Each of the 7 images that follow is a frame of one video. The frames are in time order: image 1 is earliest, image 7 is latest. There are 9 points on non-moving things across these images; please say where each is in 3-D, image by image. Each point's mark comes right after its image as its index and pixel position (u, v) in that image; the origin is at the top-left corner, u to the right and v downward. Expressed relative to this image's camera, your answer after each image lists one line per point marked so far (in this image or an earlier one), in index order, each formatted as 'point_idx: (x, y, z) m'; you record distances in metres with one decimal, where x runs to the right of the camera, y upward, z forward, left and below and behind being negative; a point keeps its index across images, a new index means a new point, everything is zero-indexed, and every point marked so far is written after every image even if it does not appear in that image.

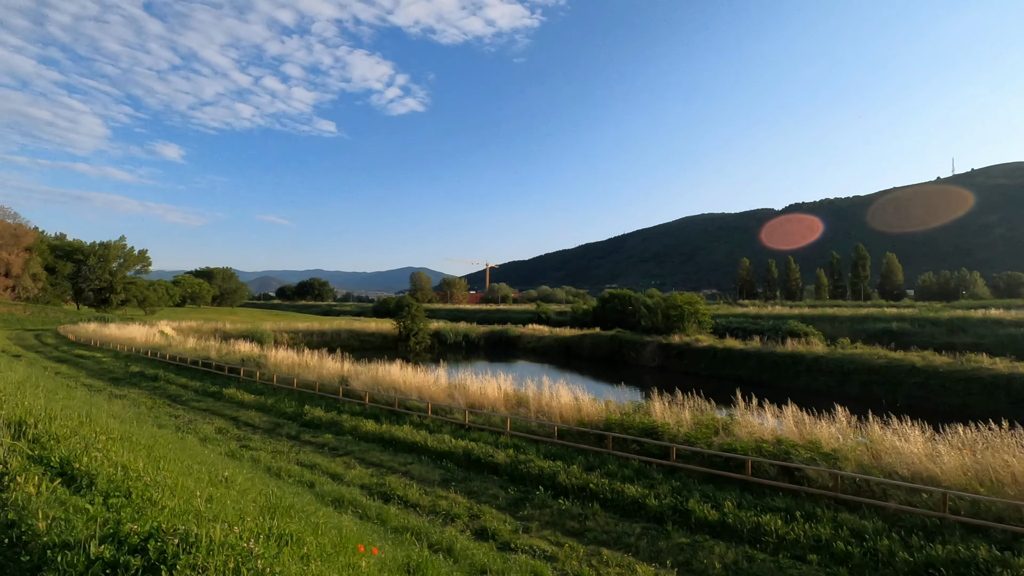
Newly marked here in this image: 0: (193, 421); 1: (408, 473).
0: (-8.6, -3.6, +13.4) m
1: (-2.0, -3.6, +9.7) m
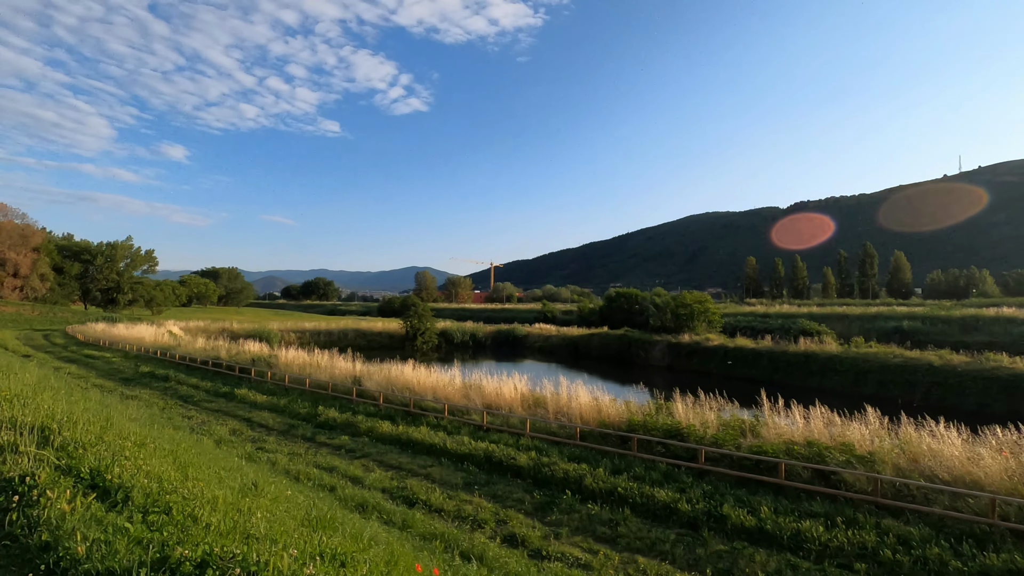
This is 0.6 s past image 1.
0: (-8.1, -3.5, +13.2) m
1: (-1.6, -3.6, +9.5) m
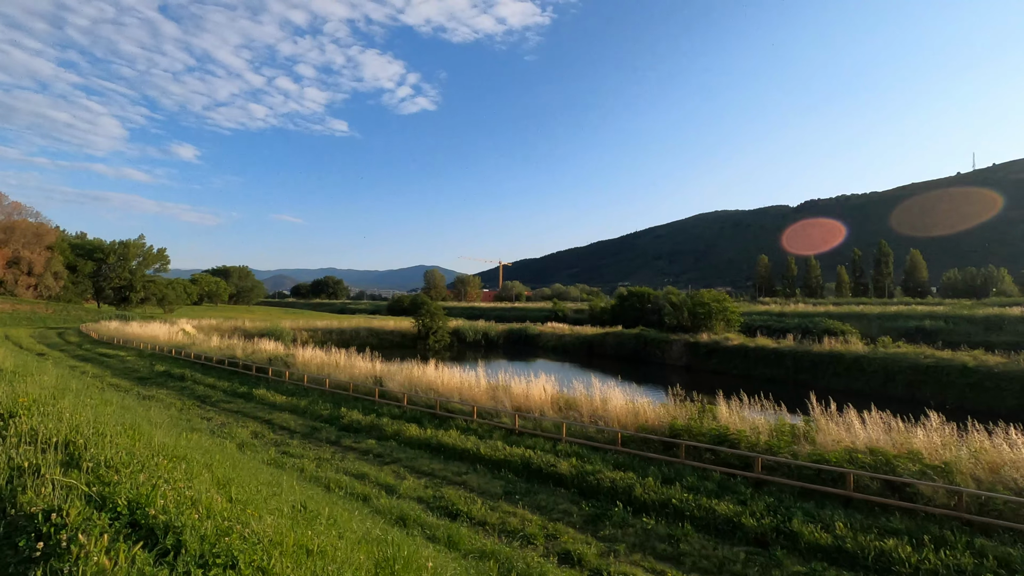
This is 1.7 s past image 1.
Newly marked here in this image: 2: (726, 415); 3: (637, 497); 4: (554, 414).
0: (-7.3, -3.5, +12.8) m
1: (-0.8, -3.5, +8.9) m
2: (+4.7, -2.8, +11.0) m
3: (+2.0, -3.4, +8.1) m
4: (+1.1, -3.2, +12.7) m
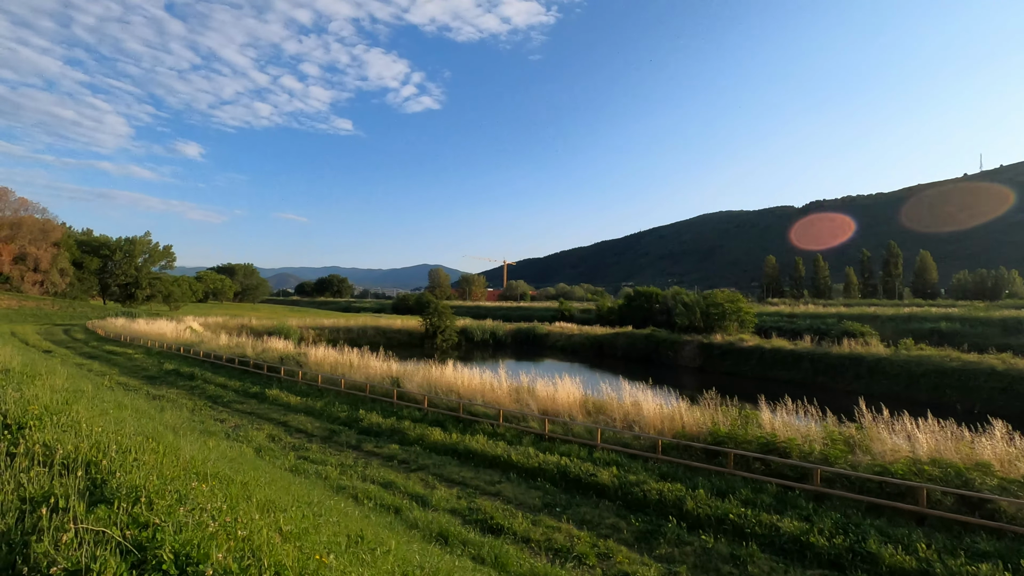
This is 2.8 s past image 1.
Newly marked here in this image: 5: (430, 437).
0: (-6.6, -3.4, +12.2) m
1: (-0.2, -3.4, +8.3) m
2: (+5.4, -2.8, +10.3) m
3: (+2.7, -3.3, +7.4) m
4: (+1.7, -3.1, +12.1) m
5: (-1.8, -3.3, +11.1) m
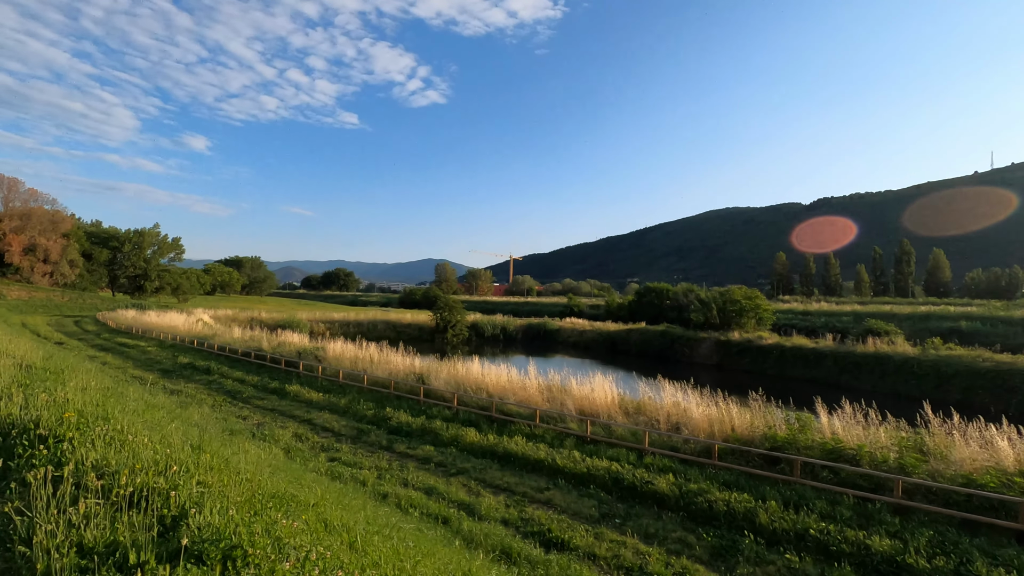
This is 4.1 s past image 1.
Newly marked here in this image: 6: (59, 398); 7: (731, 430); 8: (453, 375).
0: (-5.8, -3.2, +11.7) m
1: (+0.6, -3.3, +7.7) m
2: (+6.2, -2.7, +9.7) m
3: (+3.5, -3.2, +6.8) m
4: (+2.6, -3.0, +11.5) m
5: (-1.0, -3.1, +10.5) m
6: (-4.8, -1.1, +5.3) m
7: (+4.5, -2.9, +10.2) m
8: (-1.8, -2.6, +15.2) m
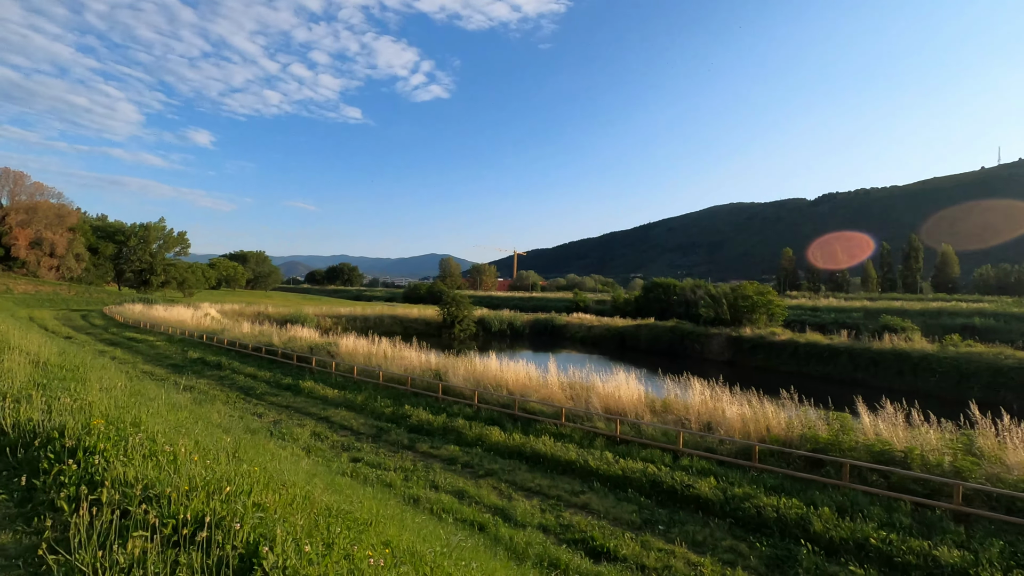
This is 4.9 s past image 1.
0: (-5.2, -3.0, +11.3) m
1: (+1.1, -3.2, +7.3) m
2: (+6.8, -2.6, +9.3) m
3: (+4.0, -3.1, +6.4) m
4: (+3.1, -2.9, +11.1) m
5: (-0.4, -3.0, +10.1) m
6: (-4.3, -1.1, +4.9) m
7: (+5.0, -2.8, +9.8) m
8: (-1.2, -2.5, +14.9) m
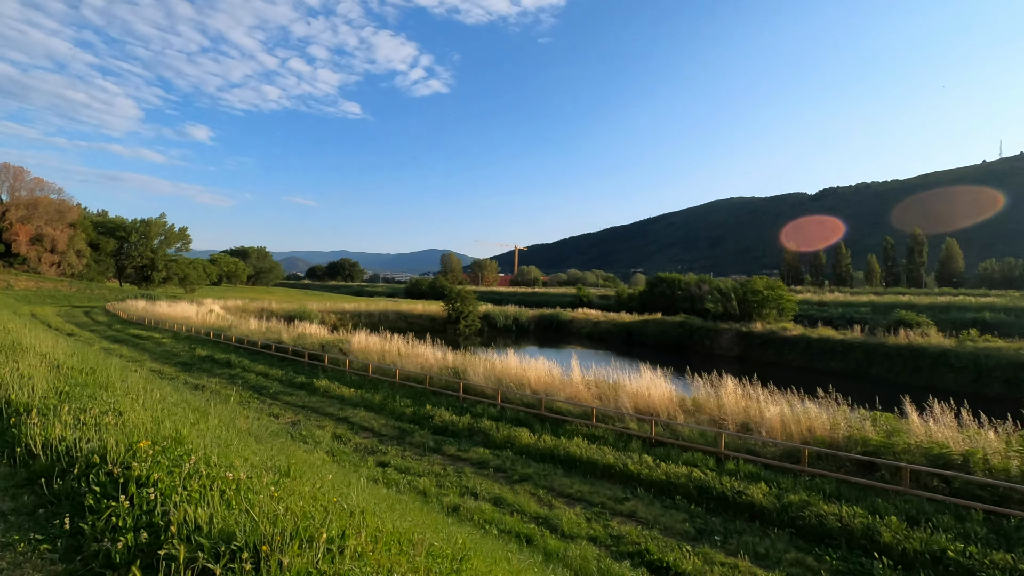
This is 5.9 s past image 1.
0: (-4.6, -2.9, +10.9) m
1: (+1.7, -3.2, +6.9) m
2: (+7.3, -2.5, +8.8) m
3: (+4.6, -3.1, +6.0) m
4: (+3.7, -2.8, +10.7) m
5: (+0.2, -2.9, +9.7) m
6: (-3.7, -1.0, +4.5) m
7: (+5.6, -2.7, +9.4) m
8: (-0.6, -2.3, +14.4) m
